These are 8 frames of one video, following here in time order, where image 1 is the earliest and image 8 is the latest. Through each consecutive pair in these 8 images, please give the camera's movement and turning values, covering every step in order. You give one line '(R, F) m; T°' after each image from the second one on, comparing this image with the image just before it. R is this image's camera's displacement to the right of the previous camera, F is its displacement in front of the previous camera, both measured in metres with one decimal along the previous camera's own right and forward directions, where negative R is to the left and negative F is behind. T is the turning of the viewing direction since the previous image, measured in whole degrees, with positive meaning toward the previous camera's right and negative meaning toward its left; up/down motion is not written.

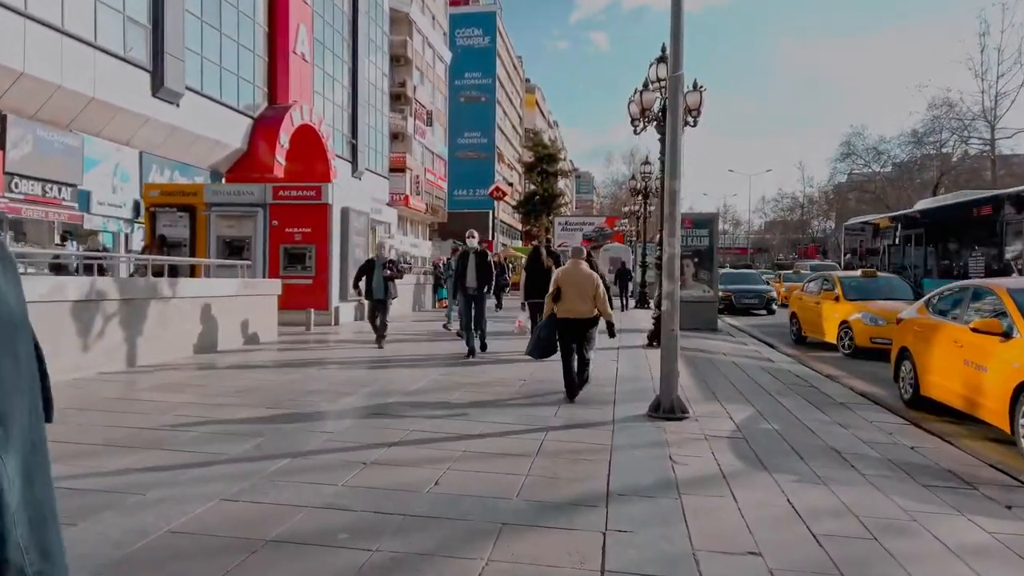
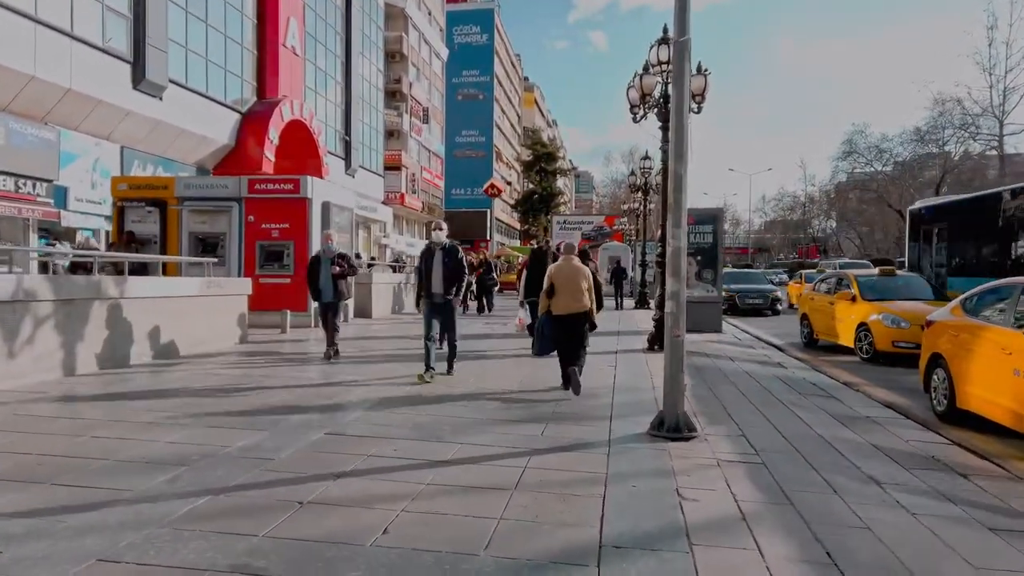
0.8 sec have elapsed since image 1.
(+0.2, +1.0) m; 0°
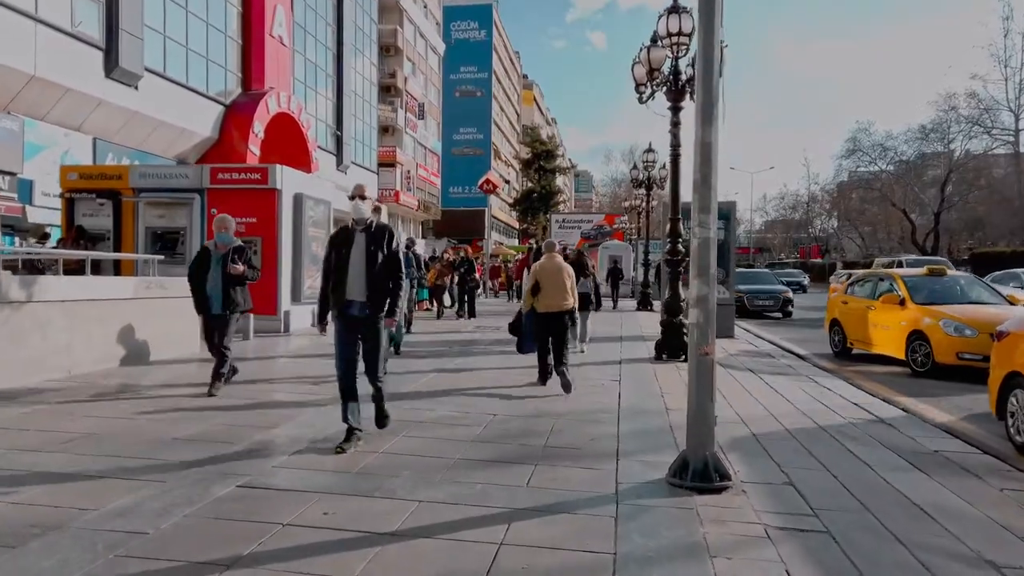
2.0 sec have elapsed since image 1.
(+0.1, +1.5) m; 0°
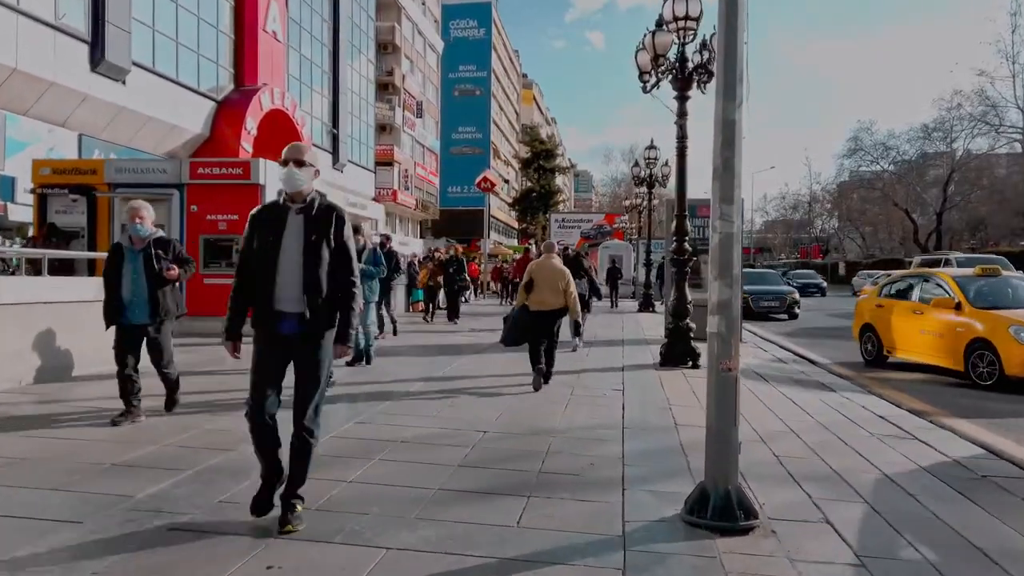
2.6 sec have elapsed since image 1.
(+0.1, +0.7) m; 0°
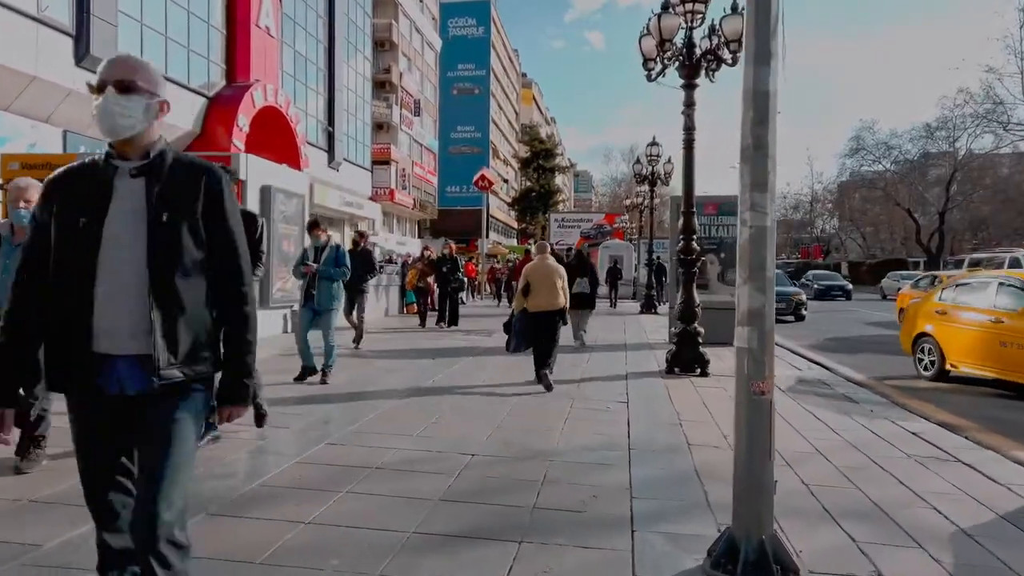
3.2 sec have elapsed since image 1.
(+0.1, +0.7) m; 0°
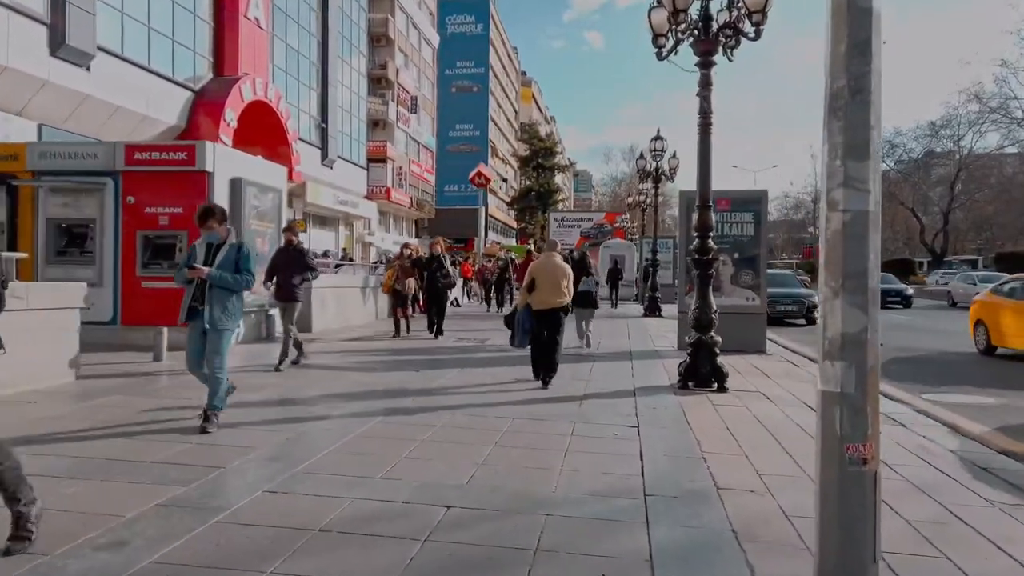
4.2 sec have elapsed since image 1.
(+0.1, +1.2) m; 0°
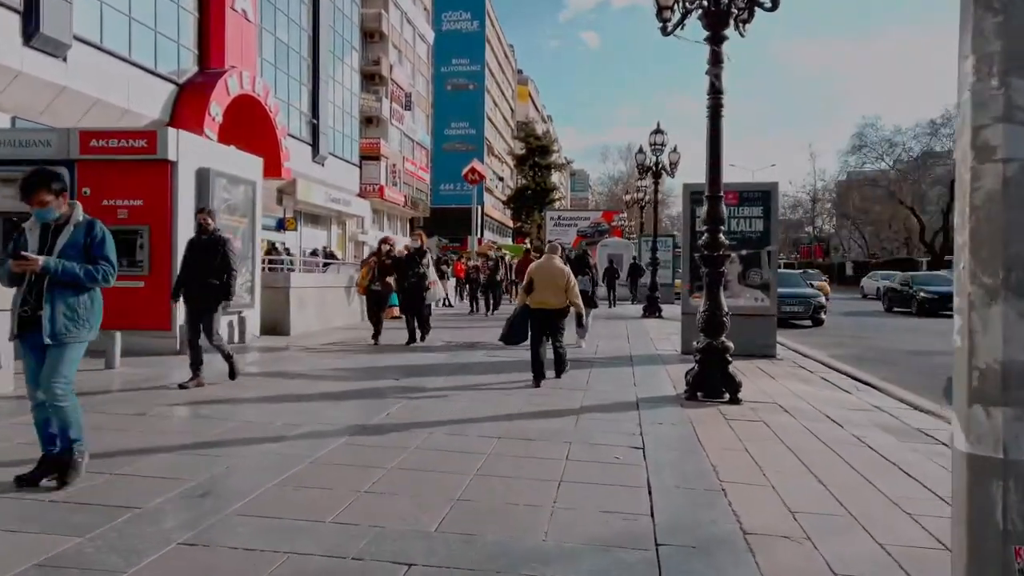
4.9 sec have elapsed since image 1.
(+0.1, +0.9) m; 0°
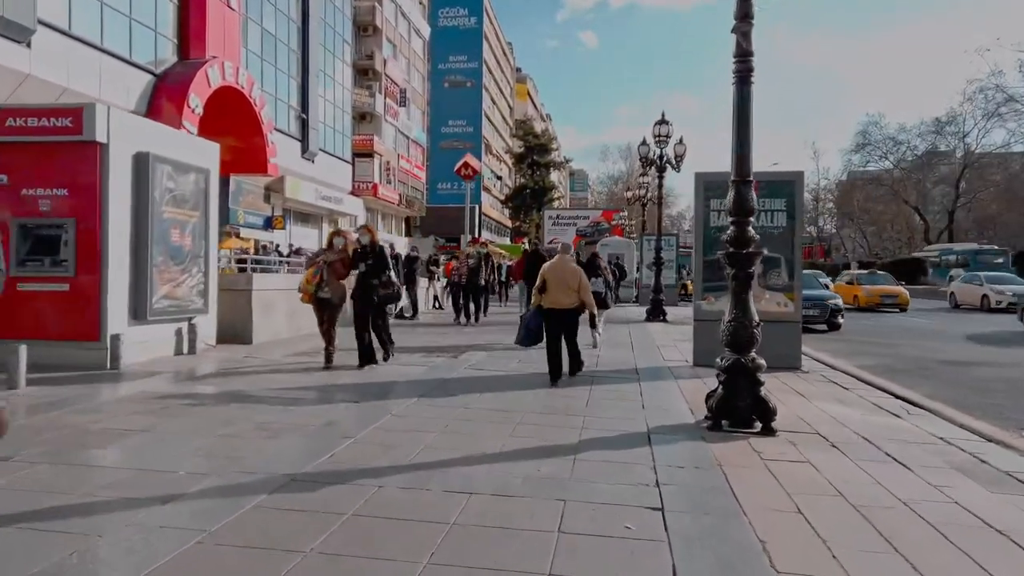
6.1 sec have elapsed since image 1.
(+0.1, +1.5) m; 0°
